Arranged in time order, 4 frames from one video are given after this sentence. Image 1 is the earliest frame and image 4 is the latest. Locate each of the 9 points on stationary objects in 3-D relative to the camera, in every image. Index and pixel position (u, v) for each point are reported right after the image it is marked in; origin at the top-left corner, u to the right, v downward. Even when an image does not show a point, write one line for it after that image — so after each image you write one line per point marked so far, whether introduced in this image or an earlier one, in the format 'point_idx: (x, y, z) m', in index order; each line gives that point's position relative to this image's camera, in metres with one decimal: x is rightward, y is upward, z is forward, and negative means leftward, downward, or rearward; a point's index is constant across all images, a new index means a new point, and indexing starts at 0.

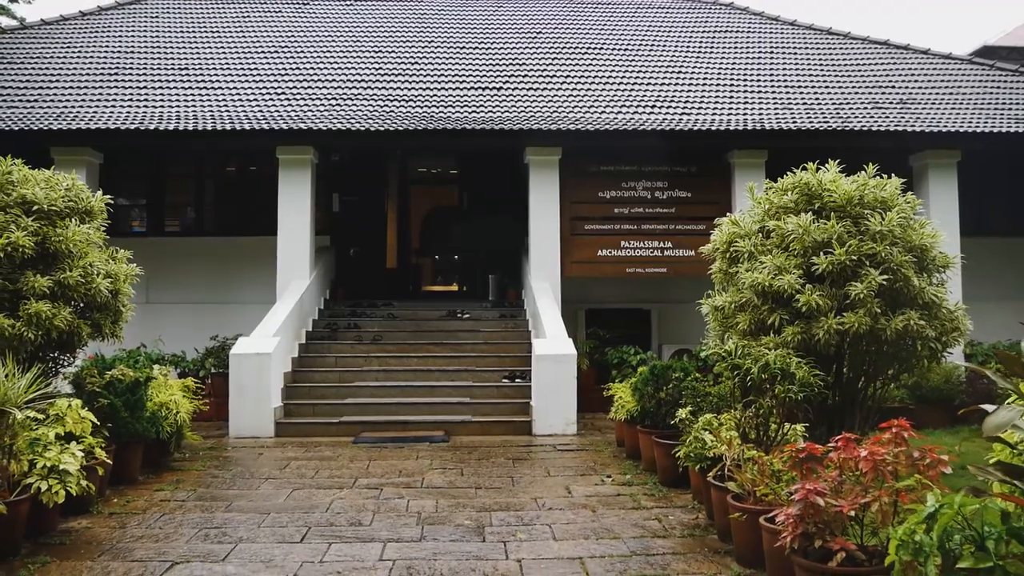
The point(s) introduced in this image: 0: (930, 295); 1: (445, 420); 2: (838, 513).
0: (+3.2, -0.1, +5.4) m
1: (-0.8, -1.5, +8.0) m
2: (+1.4, -1.0, +3.0) m
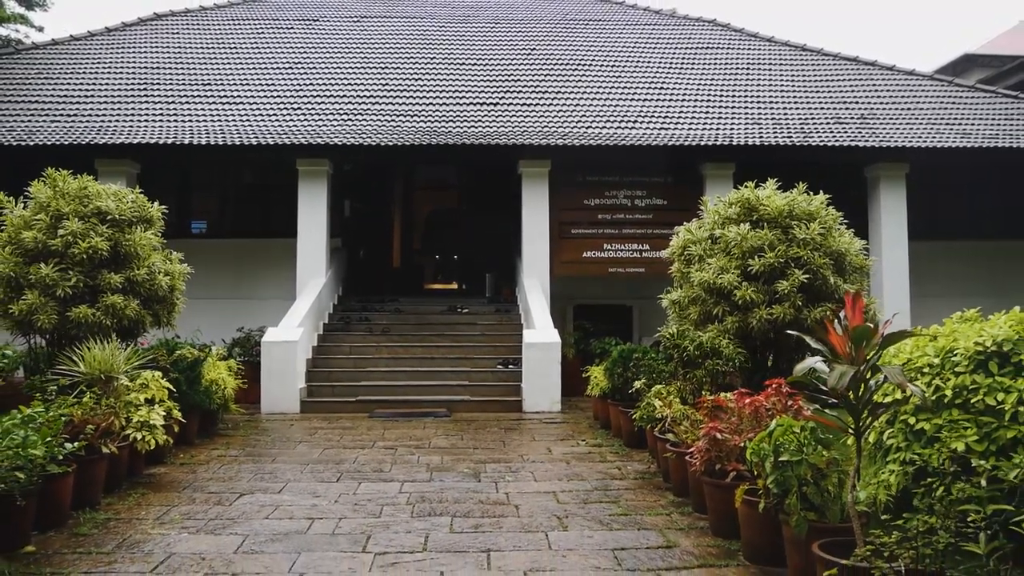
0: (+3.1, 0.0, +6.6) m
1: (-0.8, -1.4, +9.2) m
2: (+1.3, -0.9, +4.2) m
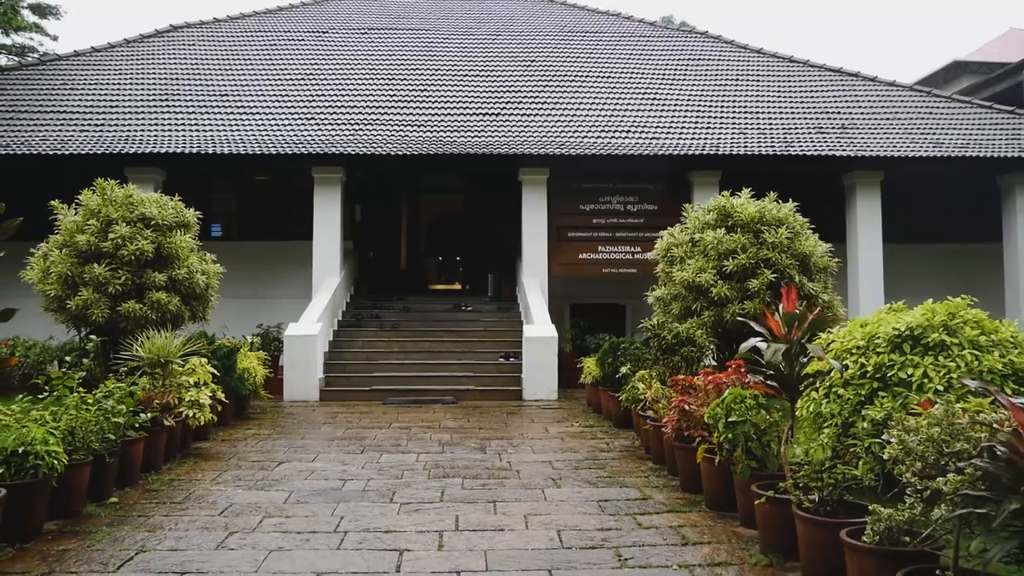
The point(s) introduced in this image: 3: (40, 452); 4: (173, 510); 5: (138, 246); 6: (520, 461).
0: (+3.1, 0.0, +7.5) m
1: (-0.8, -1.4, +10.1) m
2: (+1.3, -0.9, +5.1) m
3: (-2.8, -1.0, +4.2) m
4: (-2.3, -1.5, +4.8) m
5: (-4.1, +0.5, +7.7) m
6: (+0.1, -1.5, +6.1) m
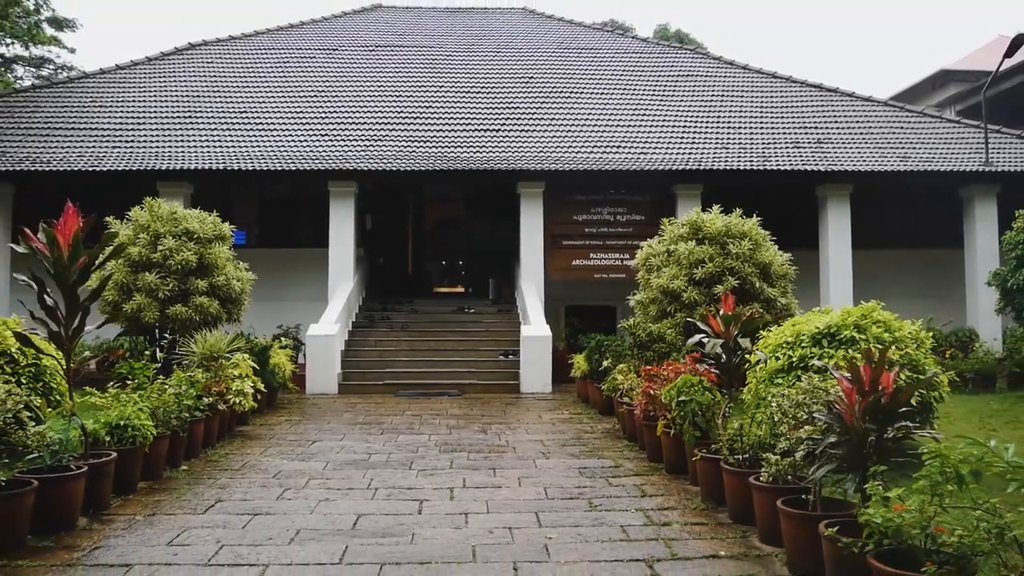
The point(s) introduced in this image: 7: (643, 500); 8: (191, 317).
0: (+3.1, -0.1, +8.6) m
1: (-0.9, -1.5, +11.2) m
2: (+1.3, -1.0, +6.2) m
3: (-2.8, -1.0, +5.3) m
4: (-2.3, -1.6, +5.9) m
5: (-4.1, +0.4, +8.8) m
6: (0.0, -1.6, +7.2) m
7: (+0.9, -1.5, +5.1) m
8: (-4.0, -0.4, +8.9) m
